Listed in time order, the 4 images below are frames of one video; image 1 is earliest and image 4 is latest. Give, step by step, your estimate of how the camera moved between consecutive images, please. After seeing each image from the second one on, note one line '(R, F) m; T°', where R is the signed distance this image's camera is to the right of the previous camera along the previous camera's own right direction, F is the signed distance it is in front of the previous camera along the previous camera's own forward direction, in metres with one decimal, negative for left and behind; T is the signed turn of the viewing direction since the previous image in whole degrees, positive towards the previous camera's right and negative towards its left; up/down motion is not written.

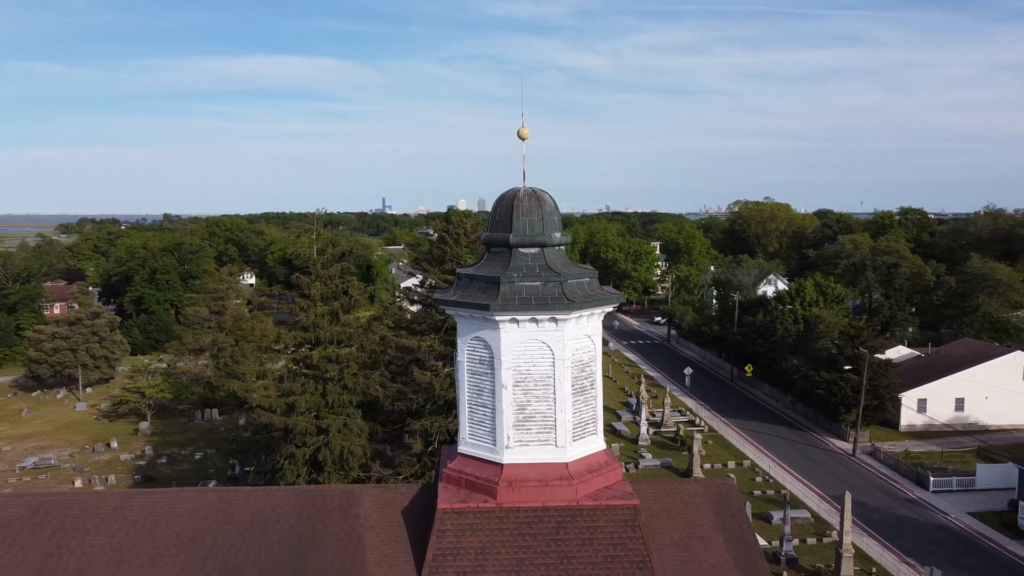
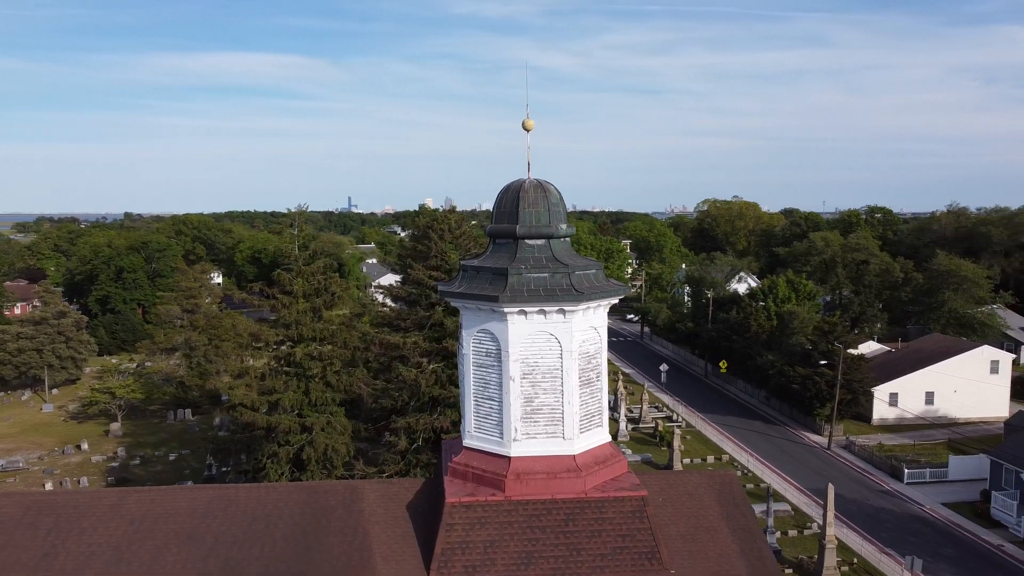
(-0.5, +0.1) m; +2°
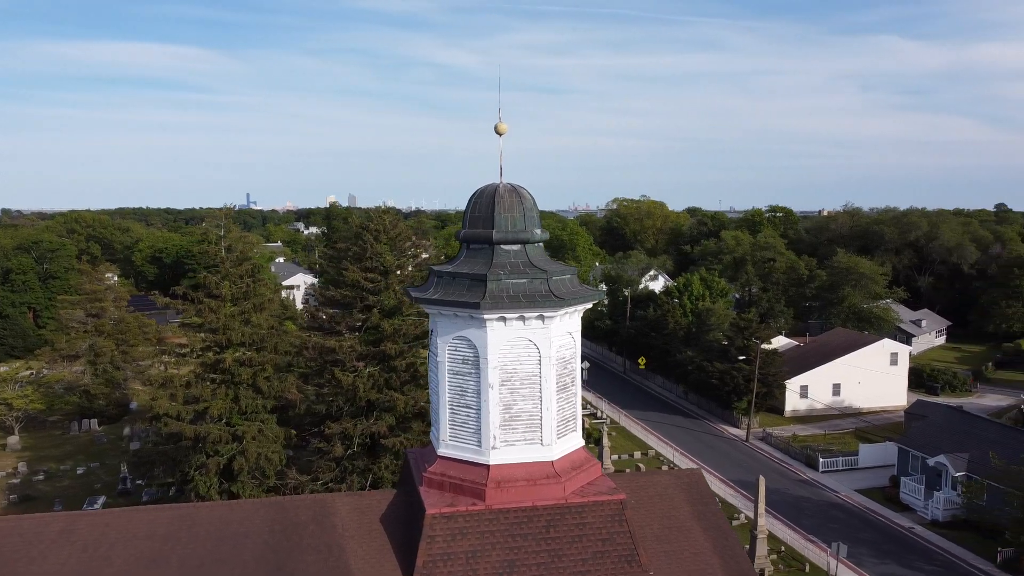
(-0.9, +0.2) m; +7°
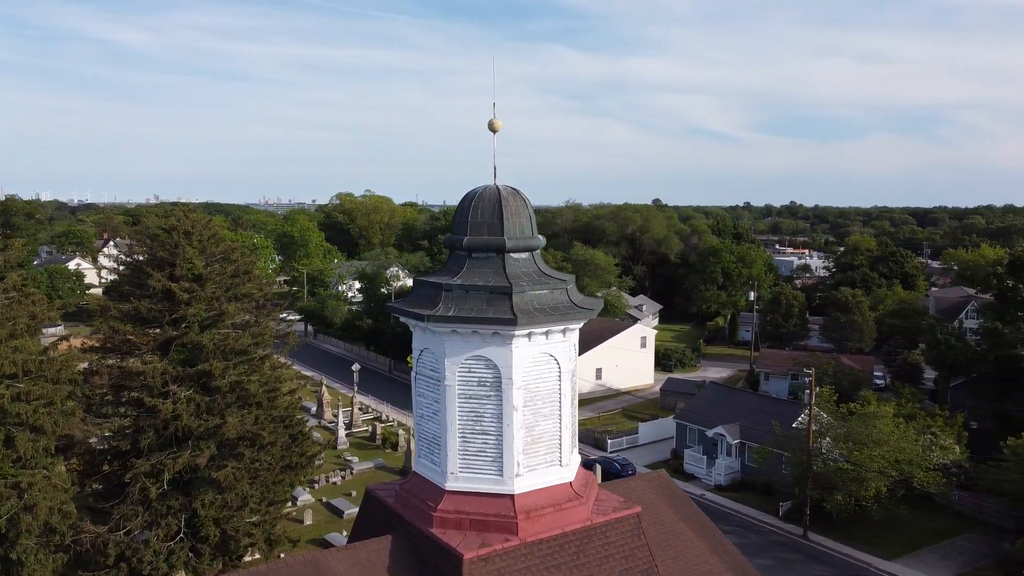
(-3.6, +1.5) m; +21°
